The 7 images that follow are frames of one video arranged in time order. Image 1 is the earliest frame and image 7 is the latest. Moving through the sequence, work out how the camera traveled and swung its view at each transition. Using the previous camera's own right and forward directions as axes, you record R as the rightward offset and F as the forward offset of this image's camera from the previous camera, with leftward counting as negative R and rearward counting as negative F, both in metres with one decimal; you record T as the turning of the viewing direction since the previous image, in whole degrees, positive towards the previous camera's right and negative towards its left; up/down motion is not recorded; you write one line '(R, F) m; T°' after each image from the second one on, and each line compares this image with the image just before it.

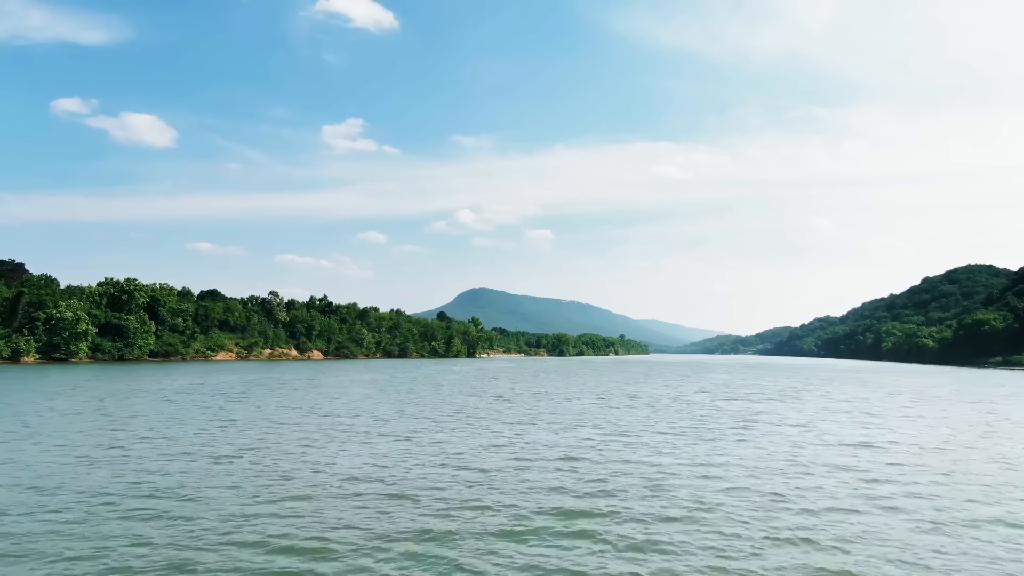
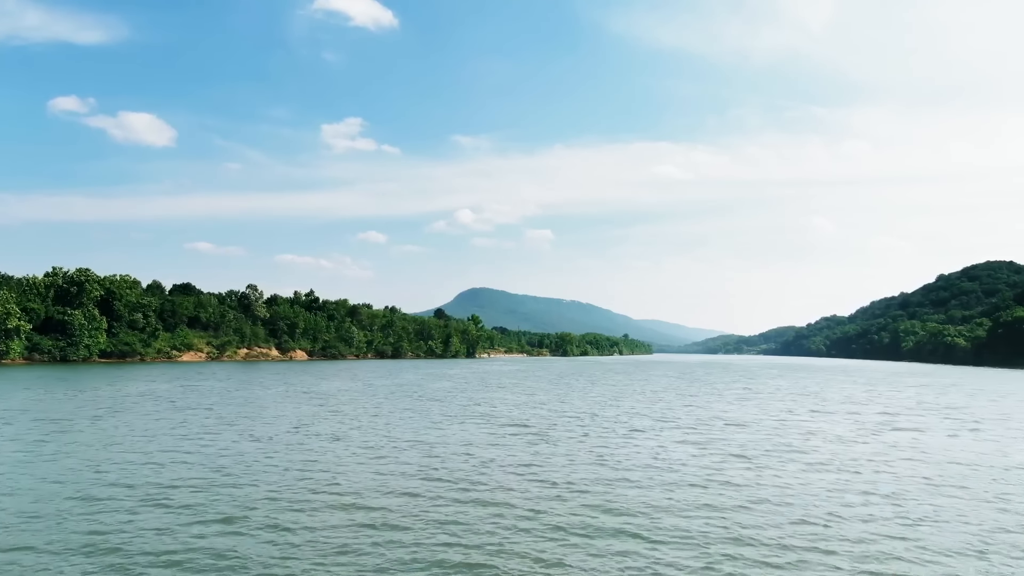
(-0.7, +11.9) m; 0°
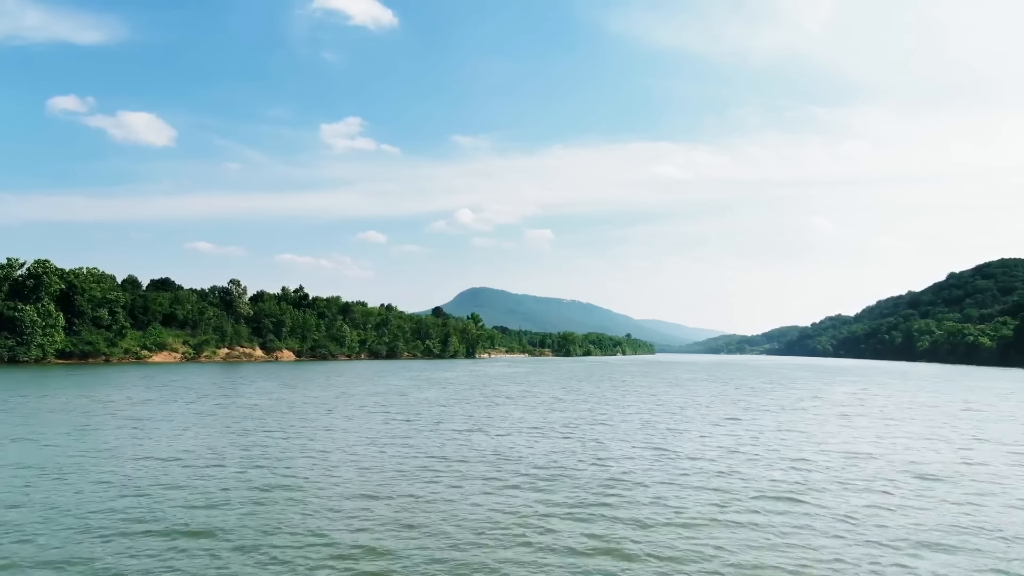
(-0.5, +8.1) m; 0°
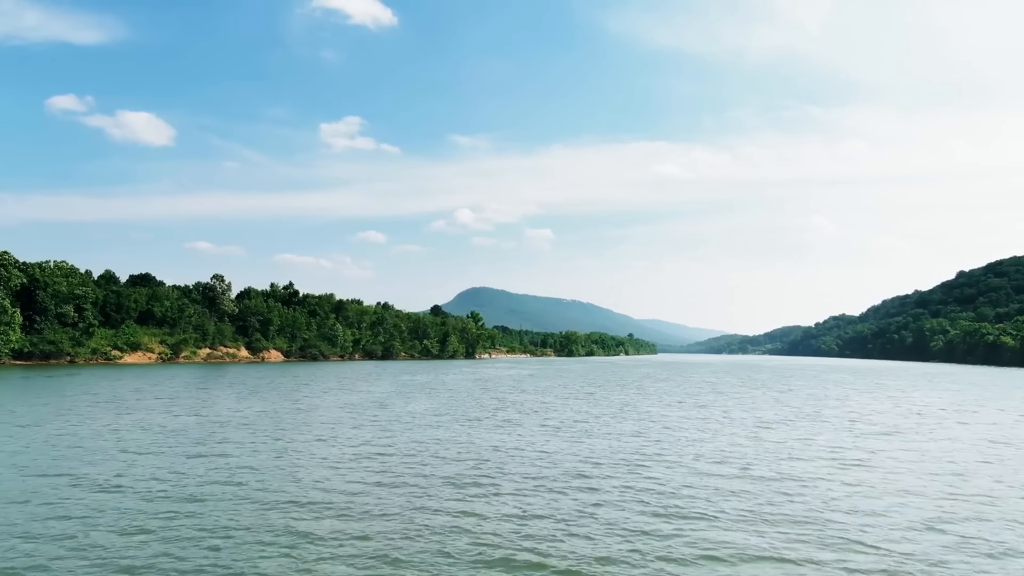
(-0.5, +6.8) m; 0°
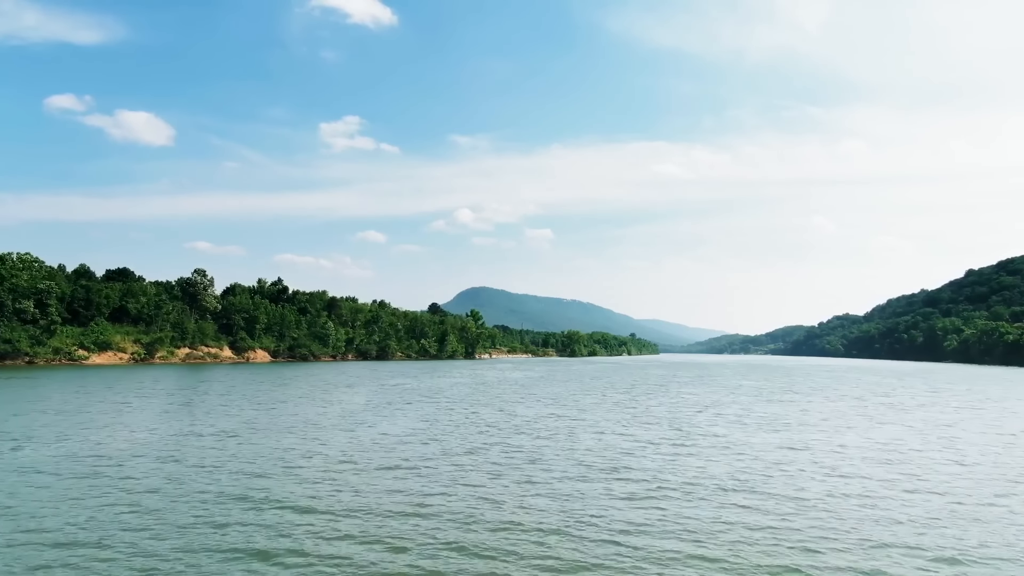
(-0.4, +6.5) m; 0°
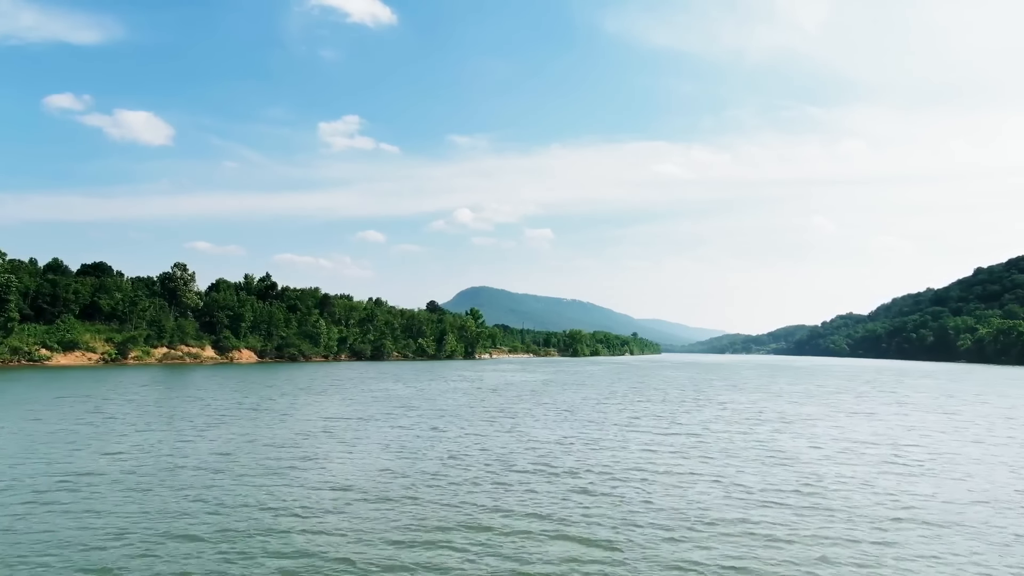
(-0.3, +6.0) m; 0°
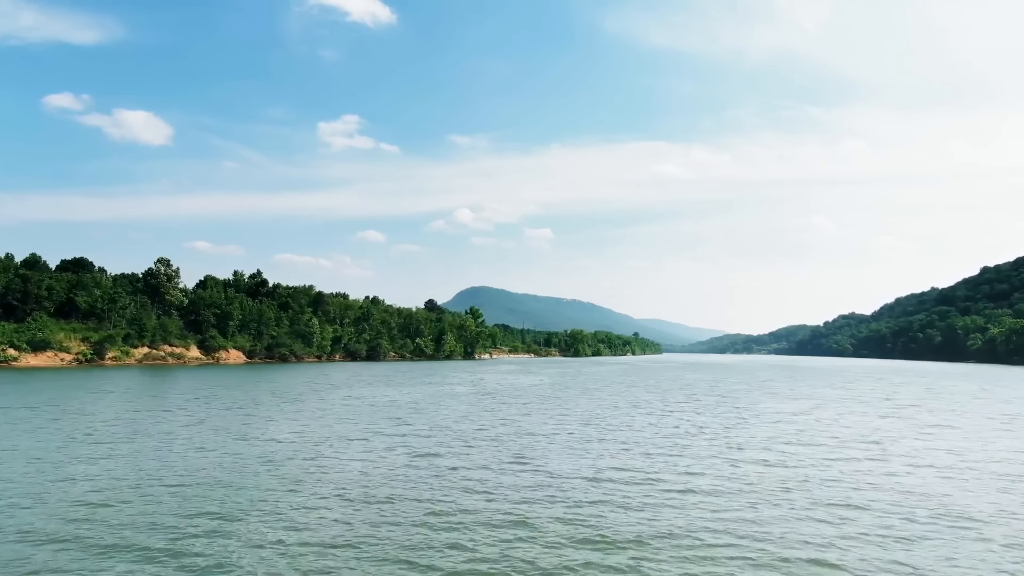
(-0.2, +4.4) m; 0°
